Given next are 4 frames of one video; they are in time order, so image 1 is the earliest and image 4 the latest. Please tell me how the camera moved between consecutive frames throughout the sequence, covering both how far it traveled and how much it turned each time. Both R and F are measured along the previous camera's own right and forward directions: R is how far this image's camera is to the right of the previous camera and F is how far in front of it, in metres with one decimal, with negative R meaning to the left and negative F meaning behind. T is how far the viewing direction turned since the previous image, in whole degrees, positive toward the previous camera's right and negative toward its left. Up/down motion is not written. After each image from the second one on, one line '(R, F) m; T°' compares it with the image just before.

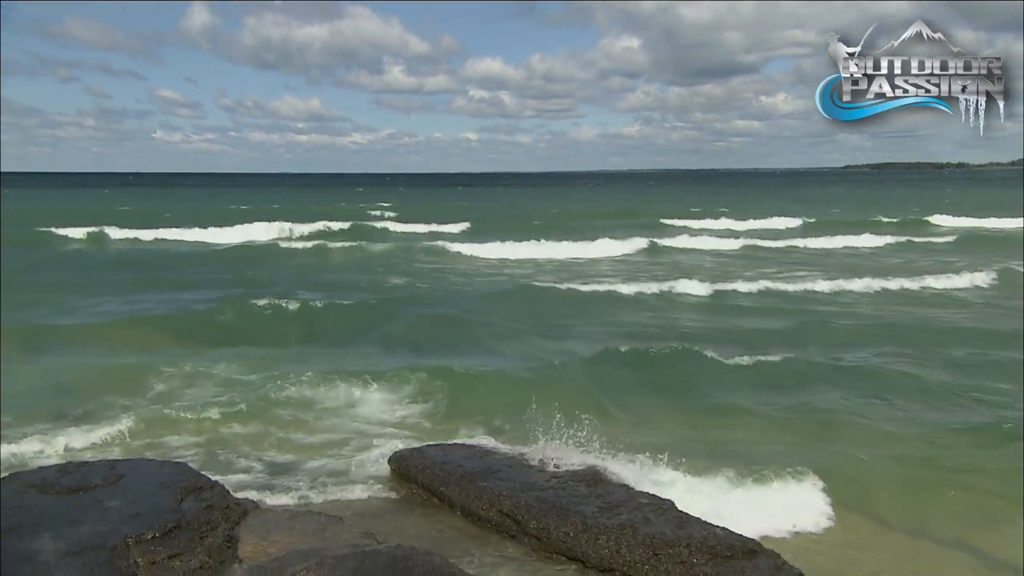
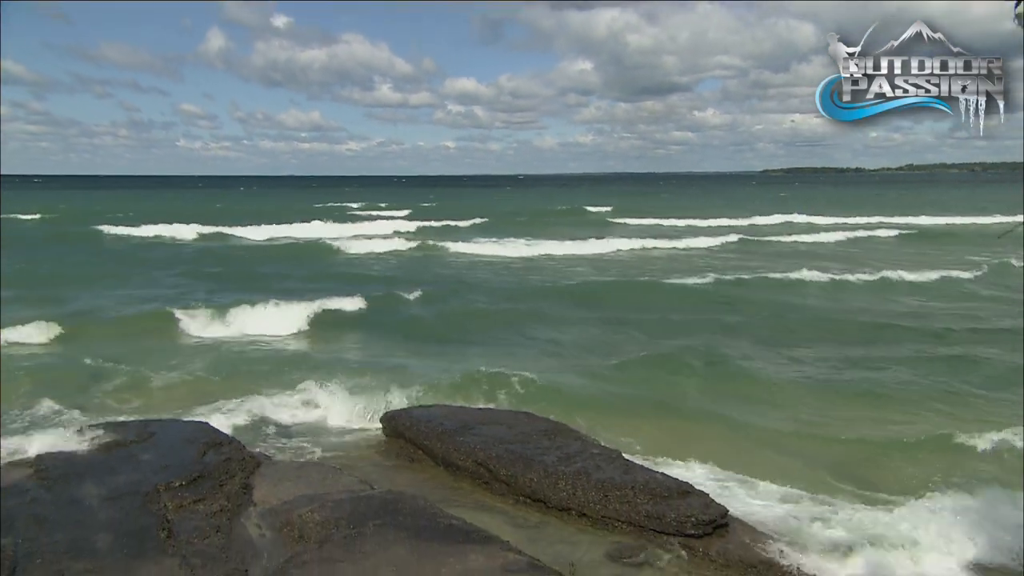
(+0.1, -1.2) m; +1°
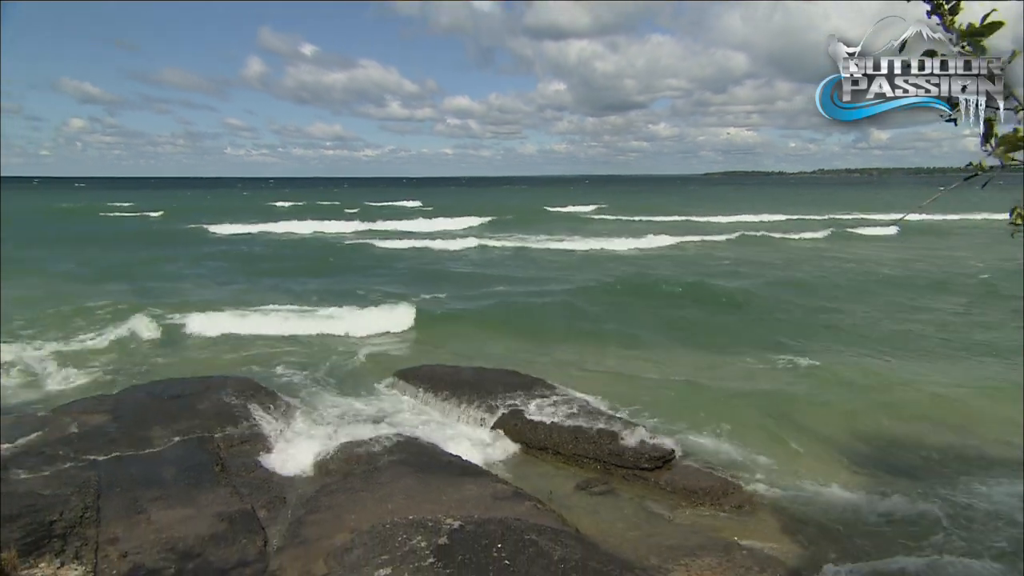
(0.0, -1.7) m; +1°
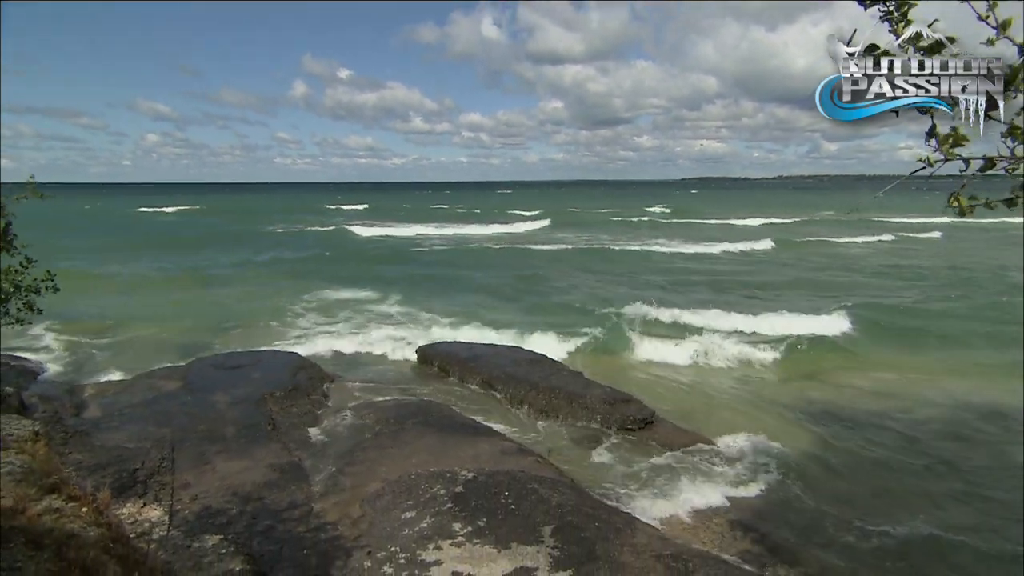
(0.0, -1.7) m; 0°
